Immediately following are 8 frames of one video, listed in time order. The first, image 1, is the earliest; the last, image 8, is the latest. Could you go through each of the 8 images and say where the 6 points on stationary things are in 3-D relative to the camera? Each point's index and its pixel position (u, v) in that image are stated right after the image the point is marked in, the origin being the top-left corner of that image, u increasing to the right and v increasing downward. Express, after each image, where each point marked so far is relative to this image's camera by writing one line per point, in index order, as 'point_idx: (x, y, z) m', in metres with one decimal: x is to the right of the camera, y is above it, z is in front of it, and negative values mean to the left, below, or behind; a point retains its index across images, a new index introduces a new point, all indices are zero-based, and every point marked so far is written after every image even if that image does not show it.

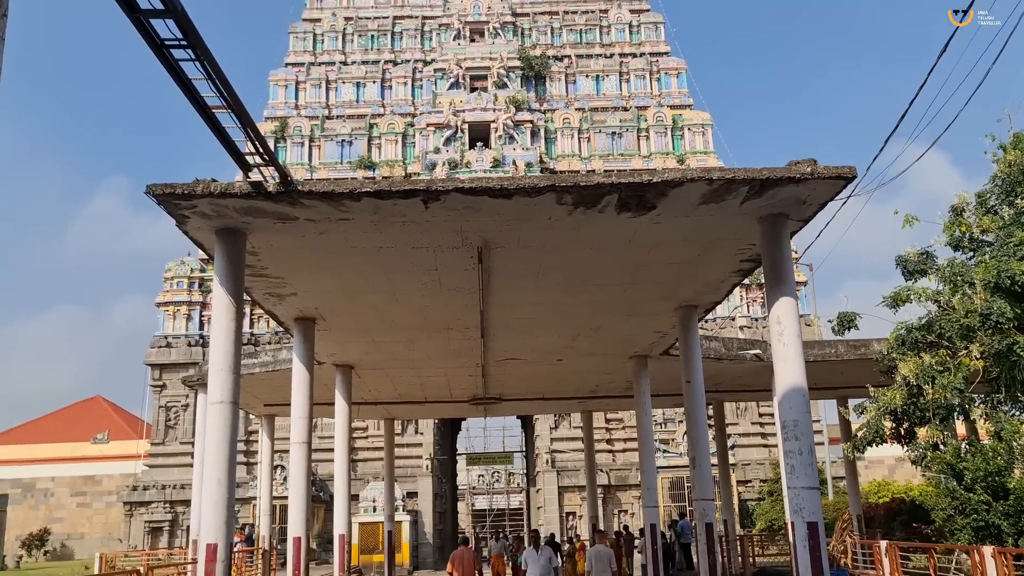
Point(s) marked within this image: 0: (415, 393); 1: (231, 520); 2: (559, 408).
0: (-1.9, -2.0, +17.1) m
1: (-2.3, -1.9, +7.1) m
2: (+1.0, -2.7, +19.8) m
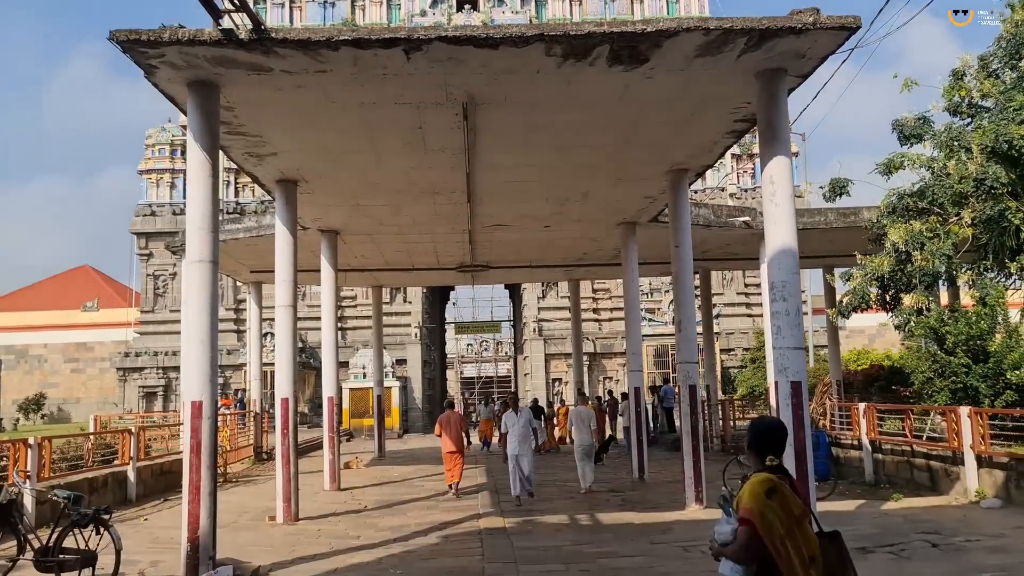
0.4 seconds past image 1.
0: (-2.1, +0.5, +17.0) m
1: (-2.4, -0.7, +7.1) m
2: (+0.8, +0.3, +19.9) m
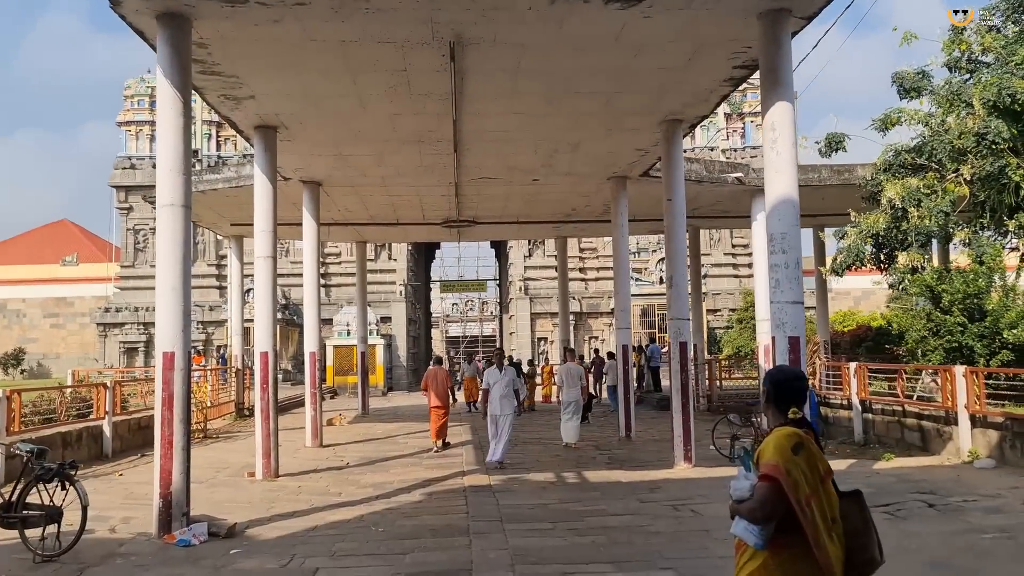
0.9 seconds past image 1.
0: (-2.4, +1.4, +16.6) m
1: (-2.5, -0.3, +6.7) m
2: (+0.5, +1.2, +19.5) m
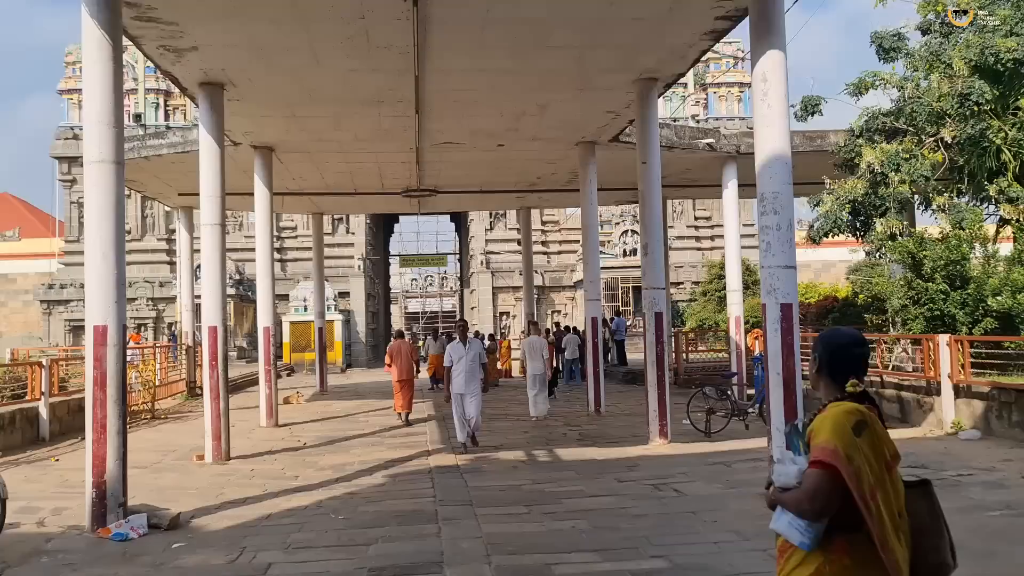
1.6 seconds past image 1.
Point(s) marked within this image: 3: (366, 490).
0: (-3.1, +1.9, +15.8) m
1: (-2.7, -0.1, +6.0) m
2: (-0.4, +1.8, +18.9) m
3: (-1.2, -1.7, +7.4) m
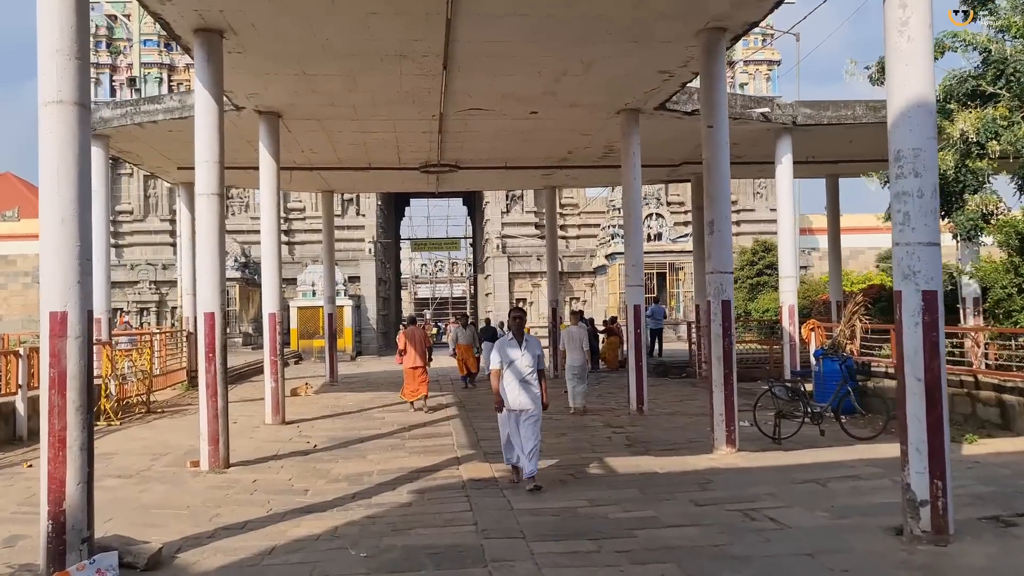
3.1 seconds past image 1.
0: (-2.6, +2.2, +14.5) m
1: (-2.3, +0.1, +4.8) m
2: (+0.2, +2.2, +17.6) m
3: (-0.9, -1.6, +6.2) m
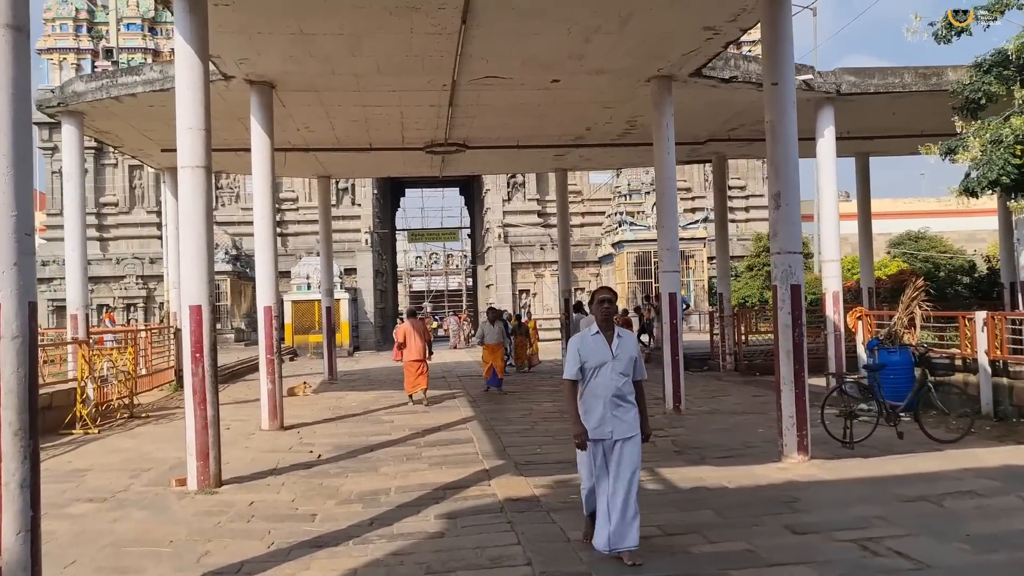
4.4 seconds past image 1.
0: (-2.4, +2.3, +13.3) m
1: (-2.0, +0.1, +3.6) m
2: (+0.3, +2.4, +16.4) m
3: (-0.5, -1.5, +5.0) m
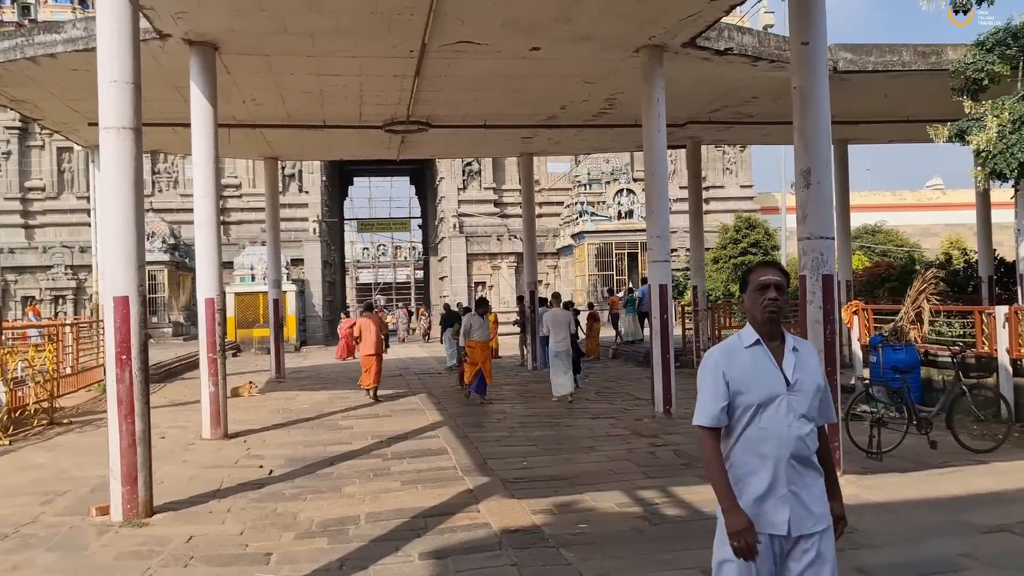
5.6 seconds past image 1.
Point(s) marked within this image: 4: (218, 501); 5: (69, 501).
0: (-2.8, +2.5, +12.1) m
1: (-1.8, +0.2, +2.4) m
2: (-0.3, +2.5, +15.4) m
3: (-0.5, -1.4, +4.0) m
4: (-2.1, -1.5, +6.1) m
5: (-3.1, -1.5, +6.2) m
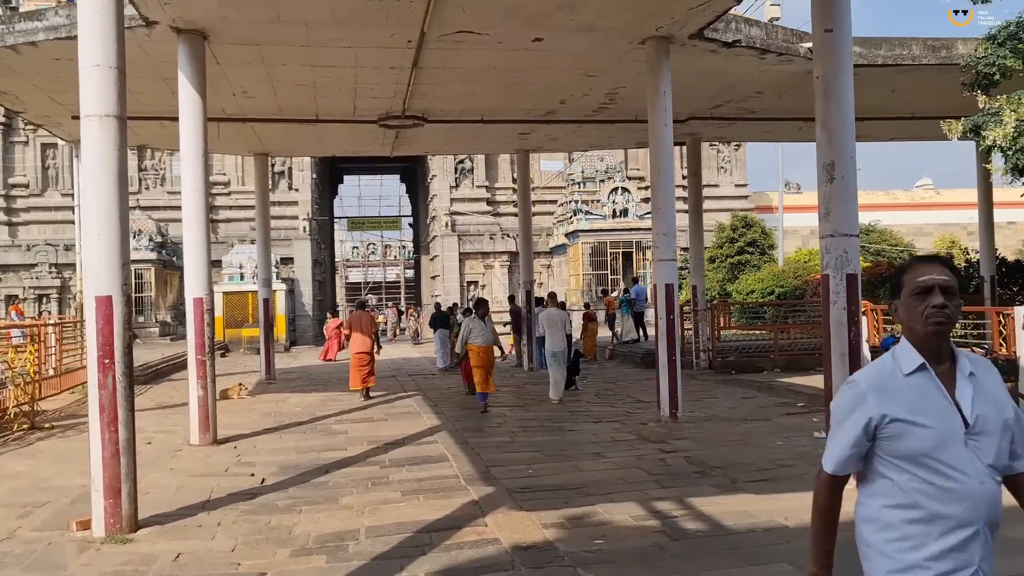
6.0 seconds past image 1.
0: (-2.8, +2.5, +11.7) m
1: (-1.7, +0.2, +2.1) m
2: (-0.4, +2.5, +15.0) m
3: (-0.4, -1.4, +3.6) m
4: (-2.0, -1.5, +5.8) m
5: (-3.1, -1.5, +5.8) m
